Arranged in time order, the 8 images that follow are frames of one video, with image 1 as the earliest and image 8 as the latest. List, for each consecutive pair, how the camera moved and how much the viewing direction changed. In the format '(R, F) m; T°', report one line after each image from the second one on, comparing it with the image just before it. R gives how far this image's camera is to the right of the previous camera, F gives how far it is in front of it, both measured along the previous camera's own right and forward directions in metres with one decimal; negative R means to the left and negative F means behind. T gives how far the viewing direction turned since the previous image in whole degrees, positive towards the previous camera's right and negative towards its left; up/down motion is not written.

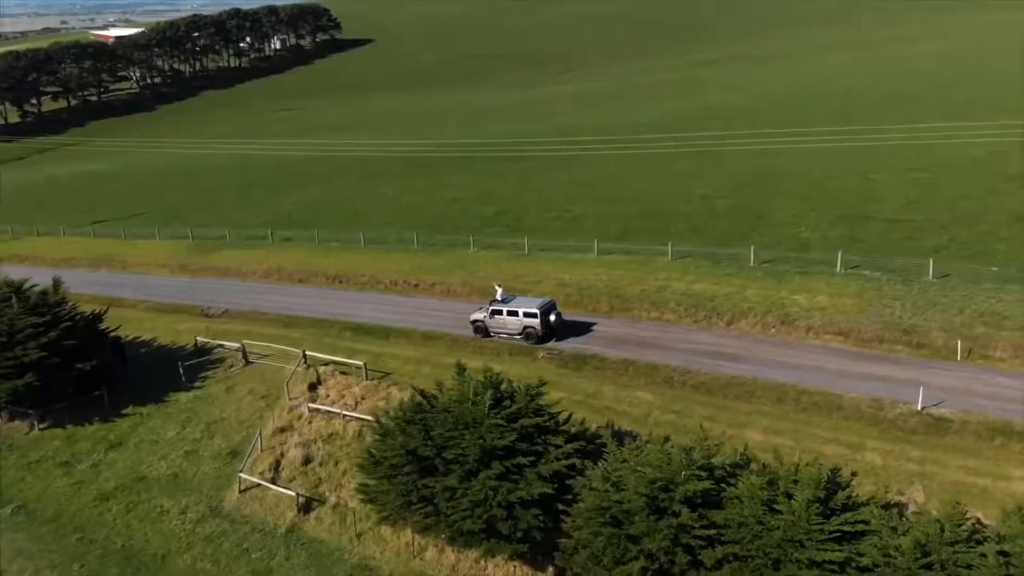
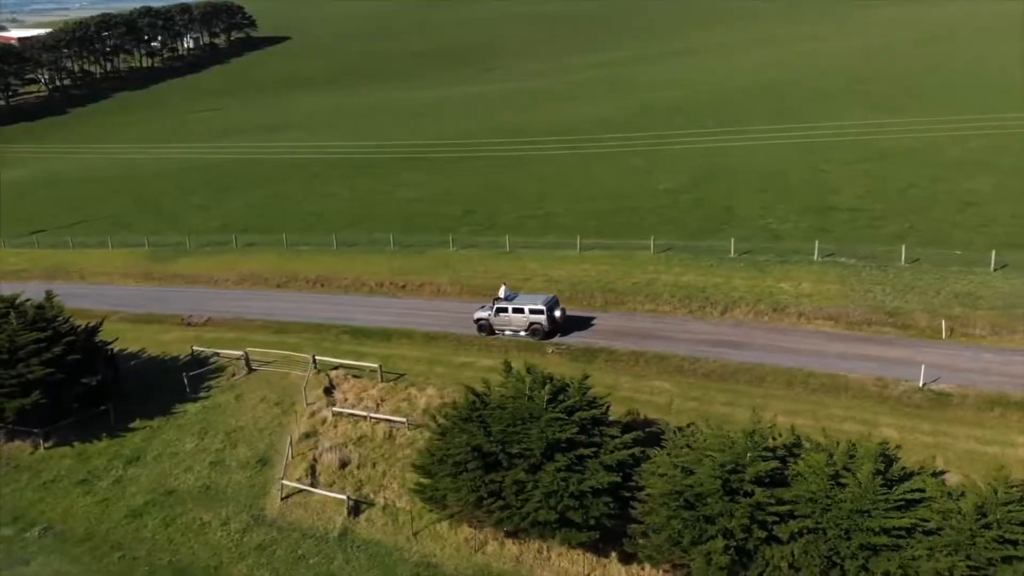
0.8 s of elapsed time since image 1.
(-4.4, -0.6) m; +6°
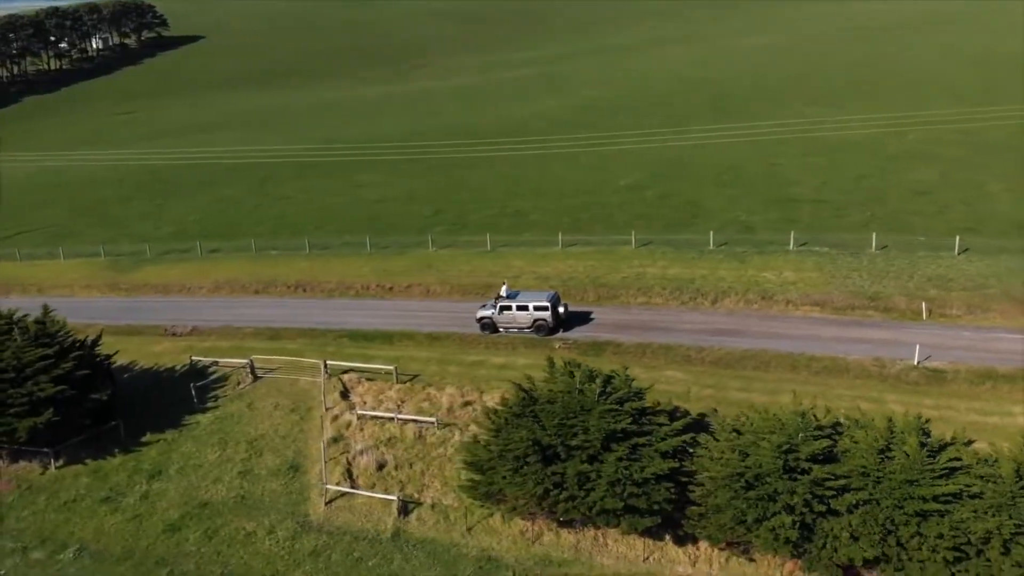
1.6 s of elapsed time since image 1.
(-4.4, -0.6) m; +6°
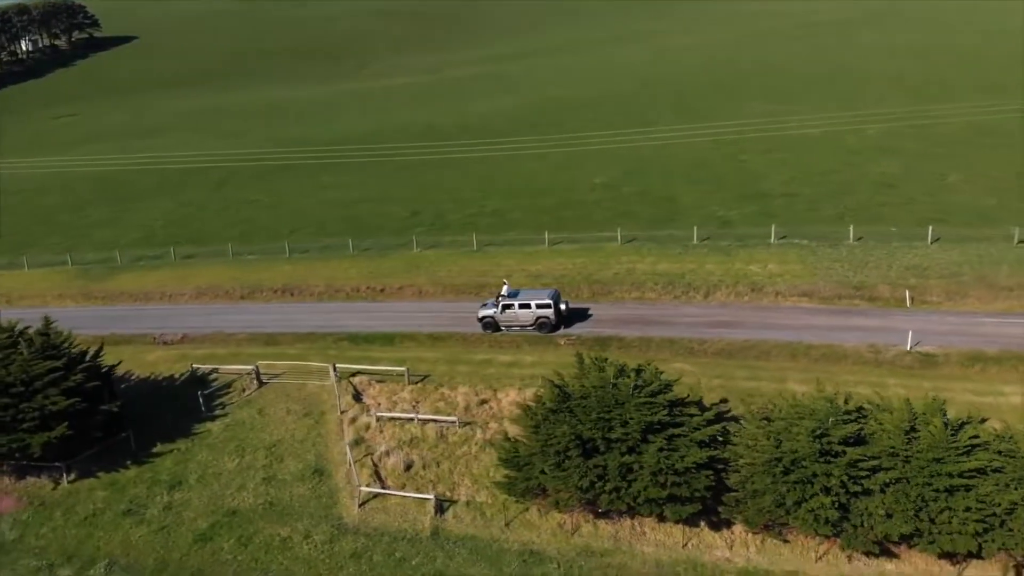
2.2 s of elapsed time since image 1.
(-3.3, -0.5) m; +4°
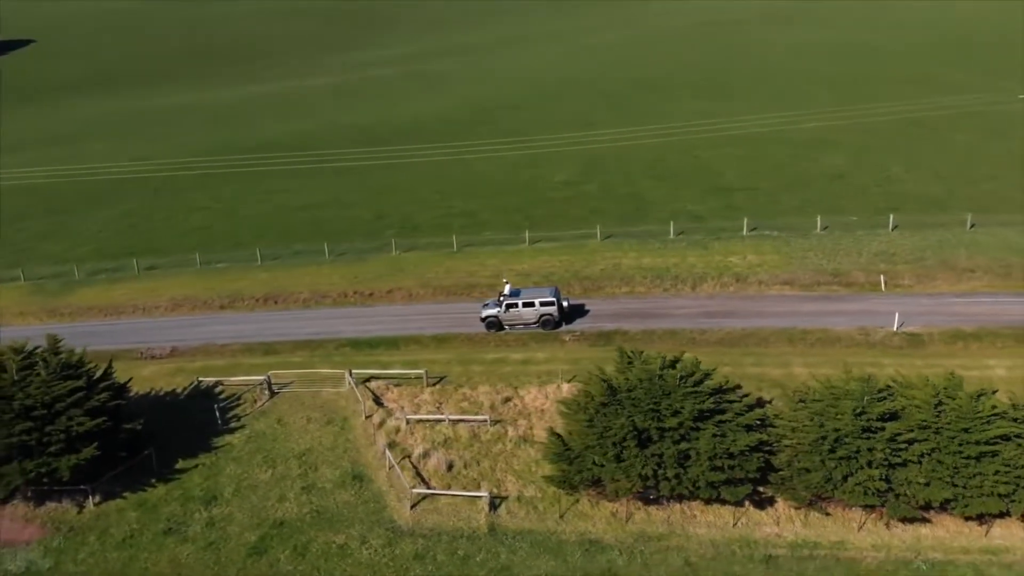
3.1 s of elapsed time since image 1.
(-5.0, -0.6) m; +6°
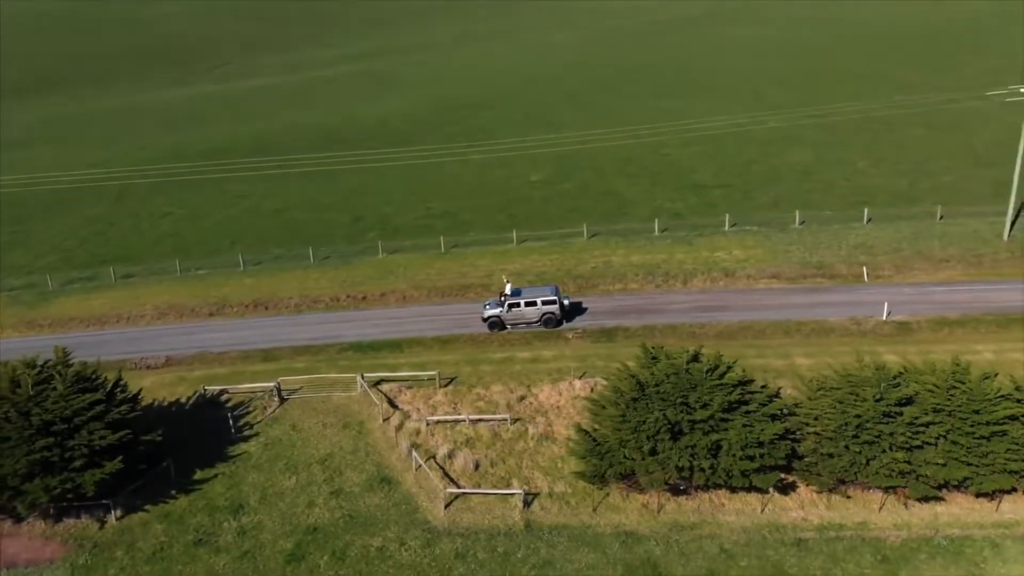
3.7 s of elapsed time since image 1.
(-3.3, -0.4) m; +4°
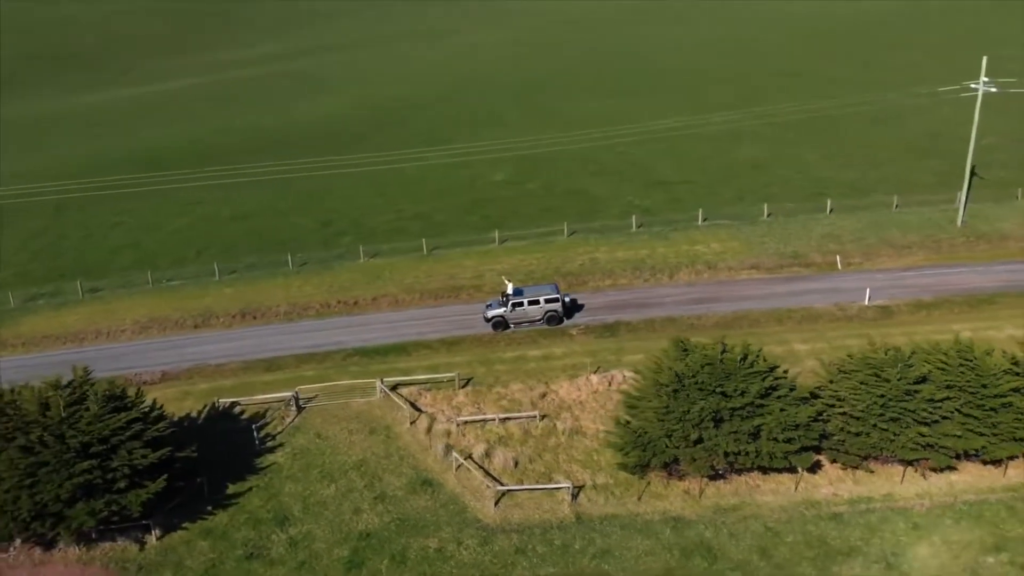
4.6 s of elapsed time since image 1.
(-5.0, -0.5) m; +6°
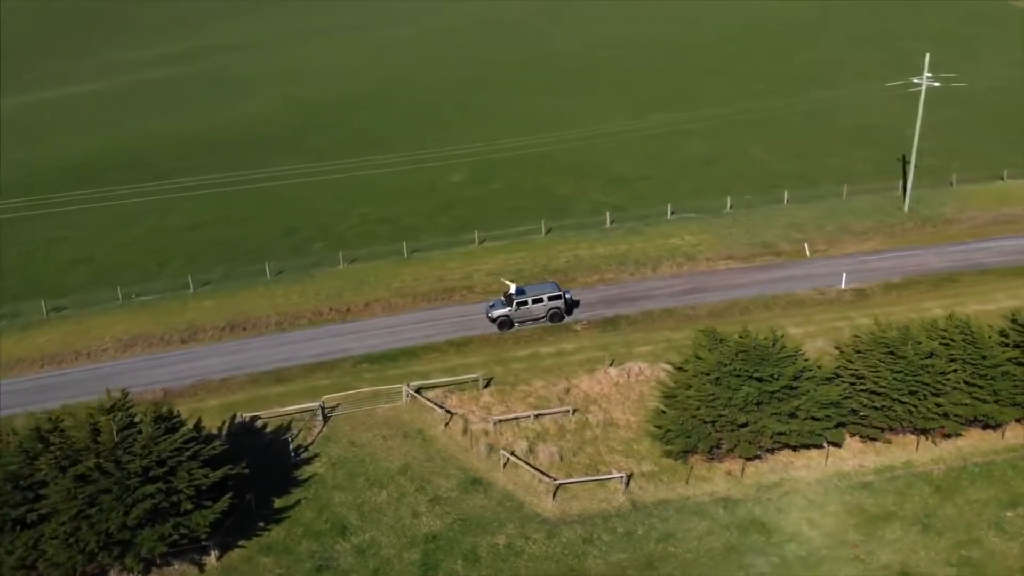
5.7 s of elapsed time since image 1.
(-6.1, -0.5) m; +7°
